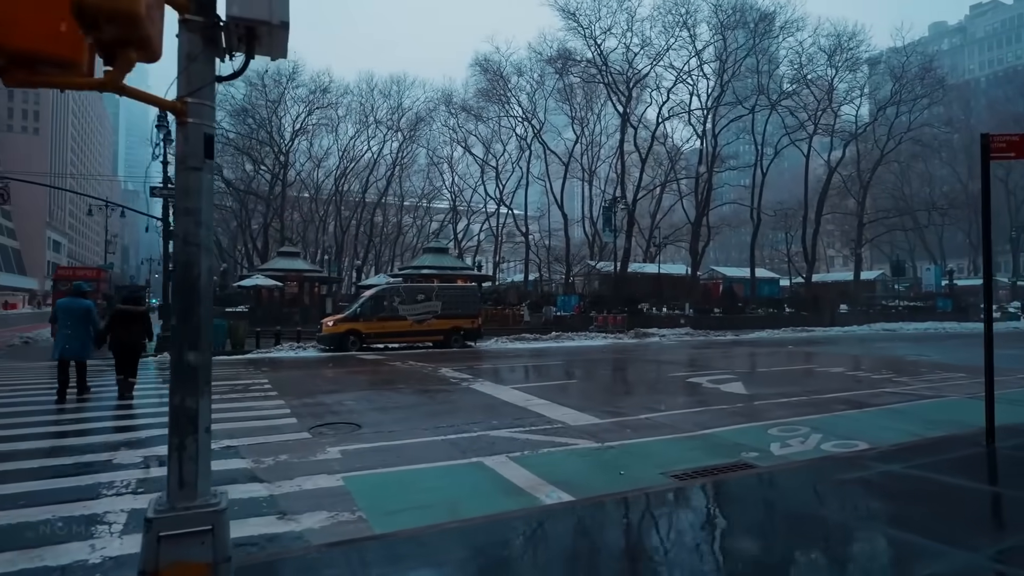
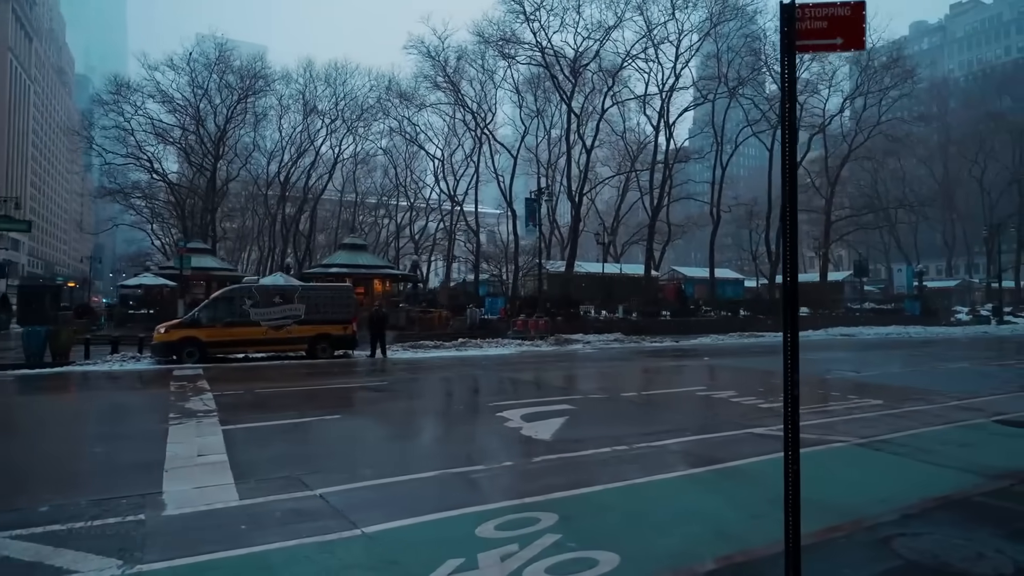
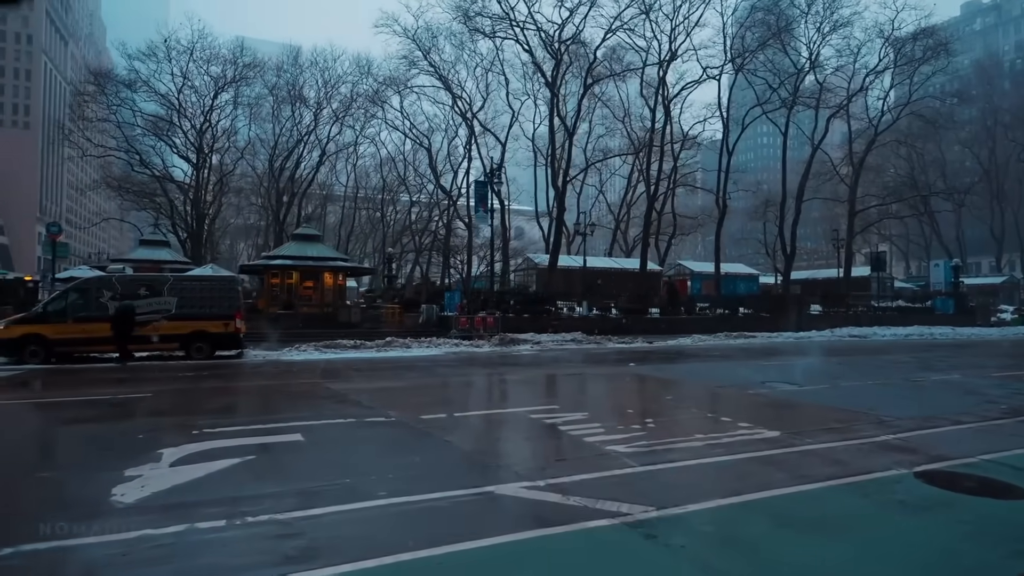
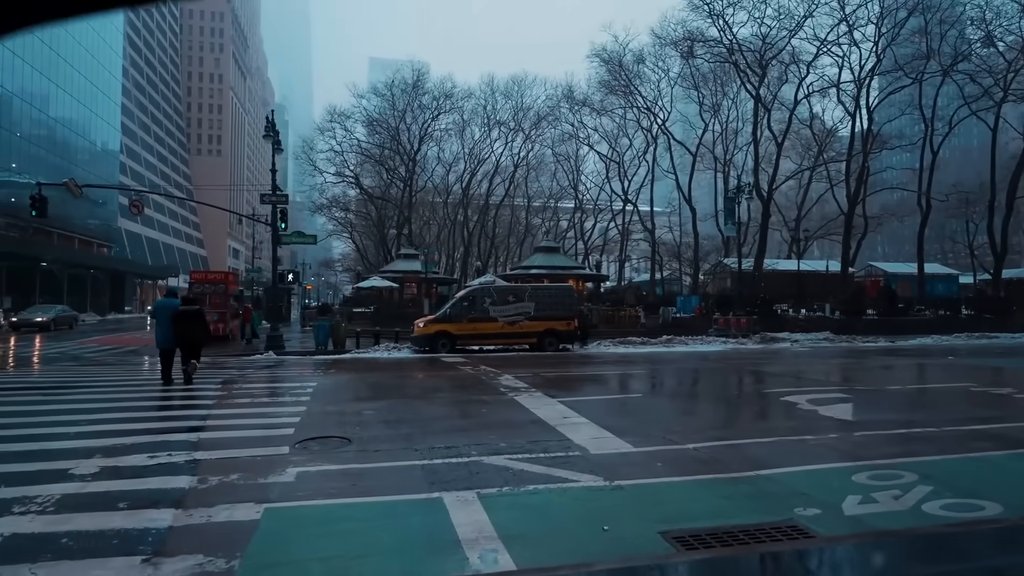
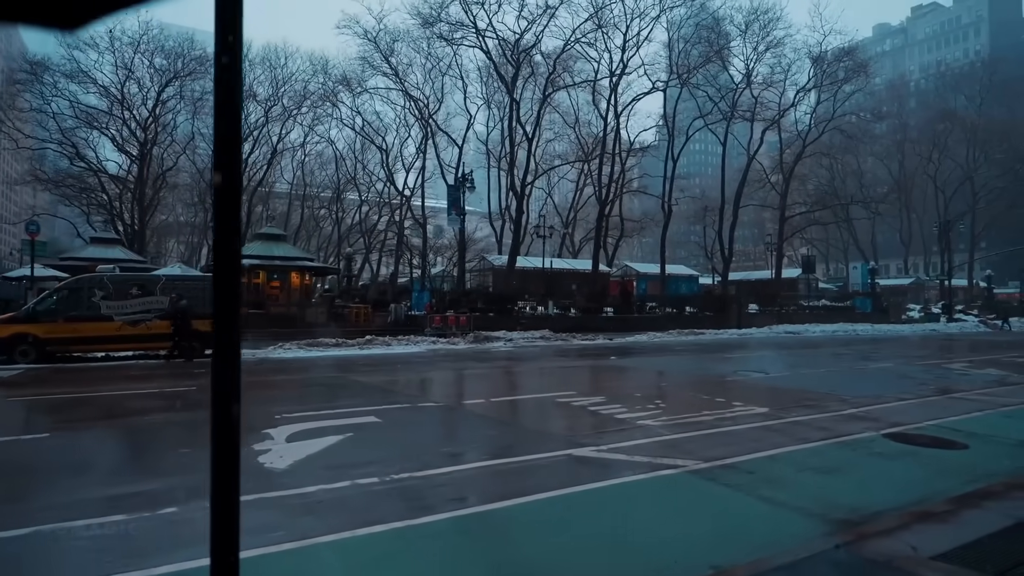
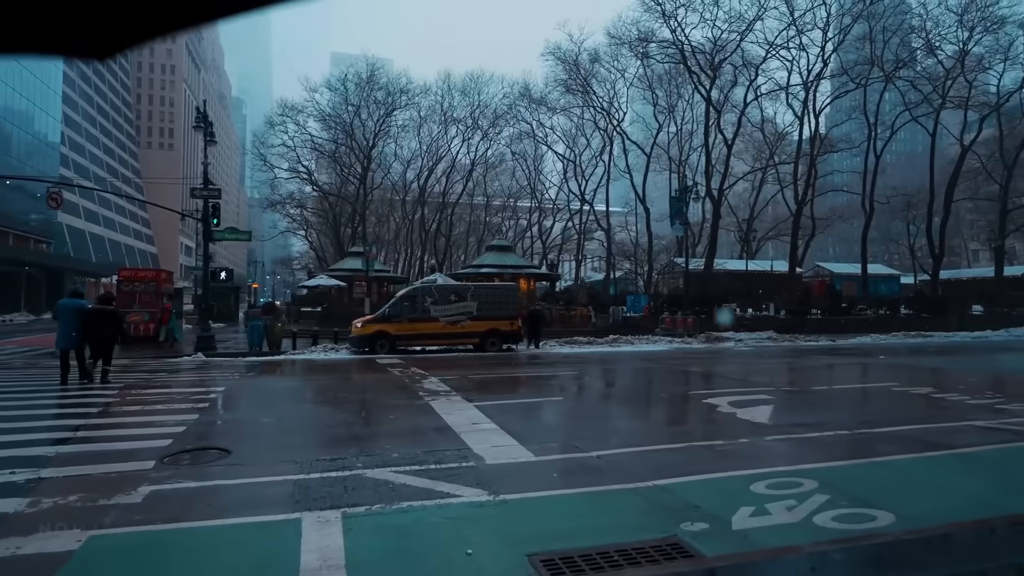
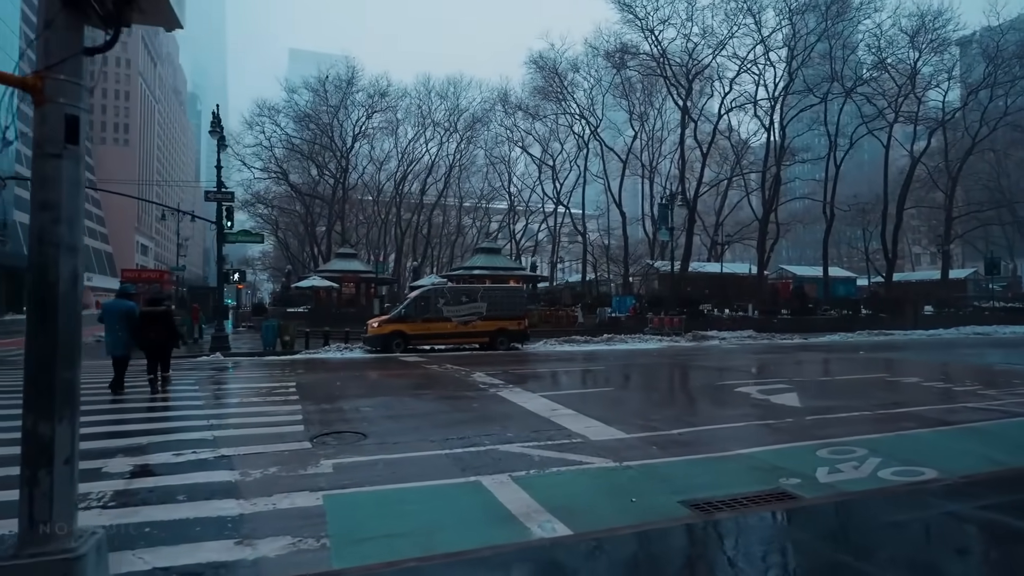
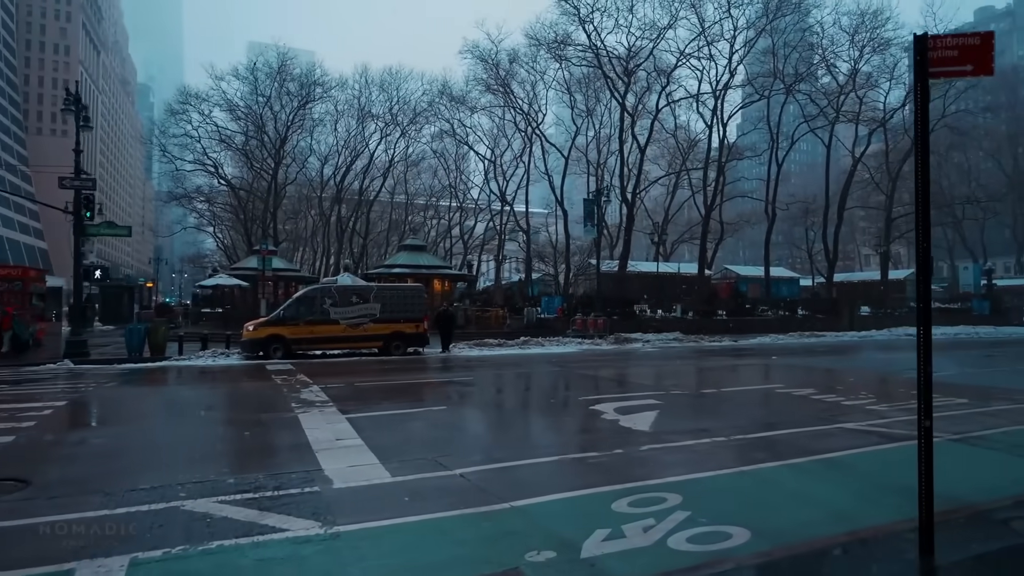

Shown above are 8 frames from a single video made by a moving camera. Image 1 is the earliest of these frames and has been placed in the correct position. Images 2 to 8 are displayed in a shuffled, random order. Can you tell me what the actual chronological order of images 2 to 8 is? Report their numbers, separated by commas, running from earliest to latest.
7, 4, 6, 8, 2, 5, 3
